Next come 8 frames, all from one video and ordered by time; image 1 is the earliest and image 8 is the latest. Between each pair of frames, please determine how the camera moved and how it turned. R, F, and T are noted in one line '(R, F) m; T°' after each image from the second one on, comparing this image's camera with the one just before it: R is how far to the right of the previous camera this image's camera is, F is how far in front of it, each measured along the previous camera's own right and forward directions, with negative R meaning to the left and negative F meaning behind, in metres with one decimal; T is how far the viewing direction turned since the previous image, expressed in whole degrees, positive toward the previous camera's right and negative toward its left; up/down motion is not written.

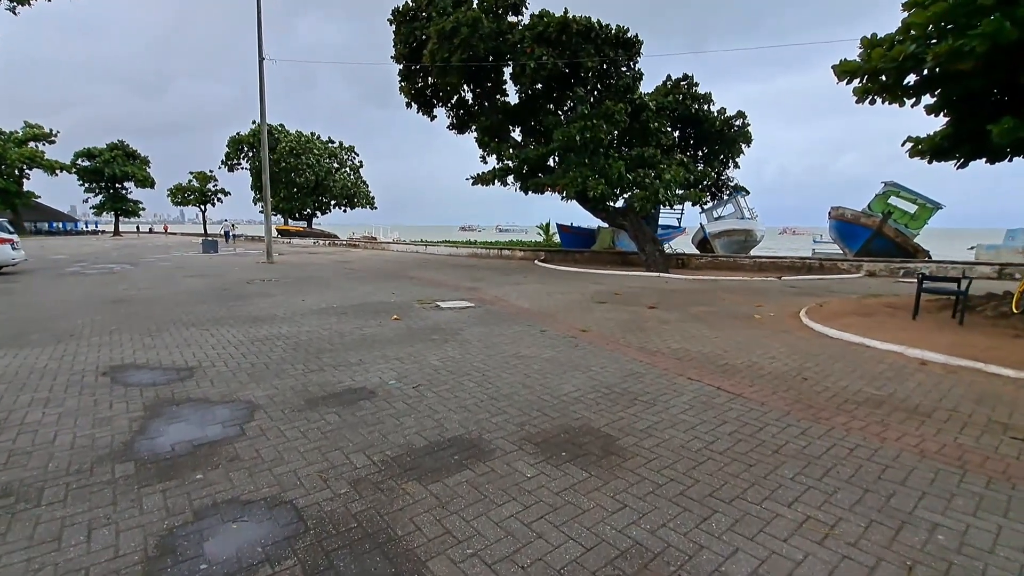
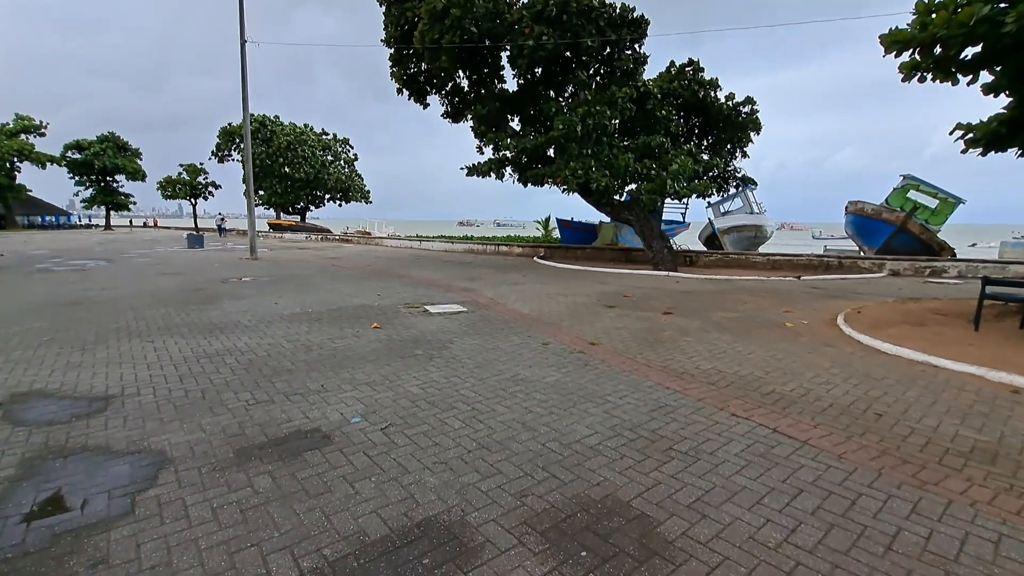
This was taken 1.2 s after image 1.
(0.0, +0.9) m; 0°
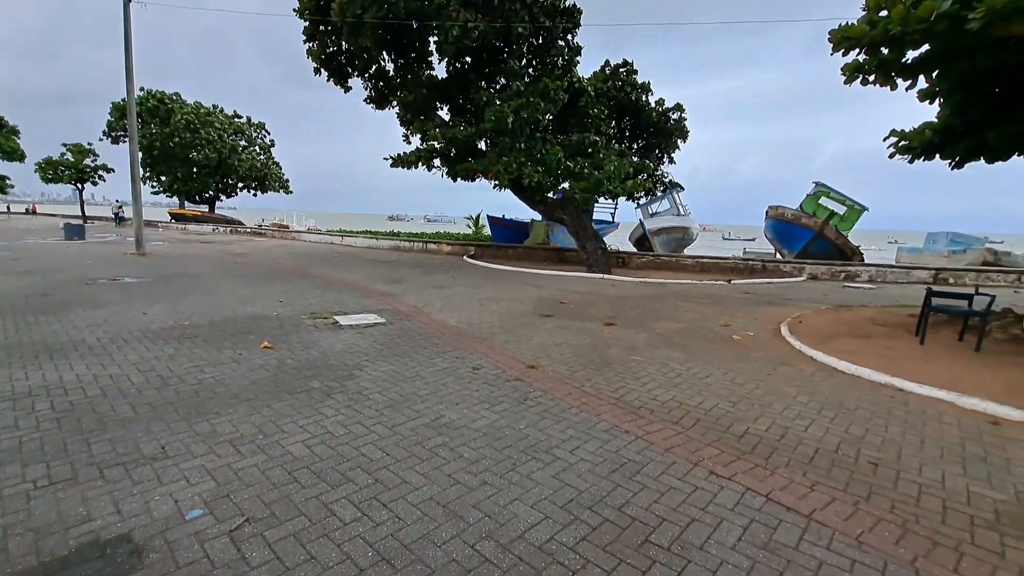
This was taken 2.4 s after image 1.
(+0.1, +0.9) m; +8°
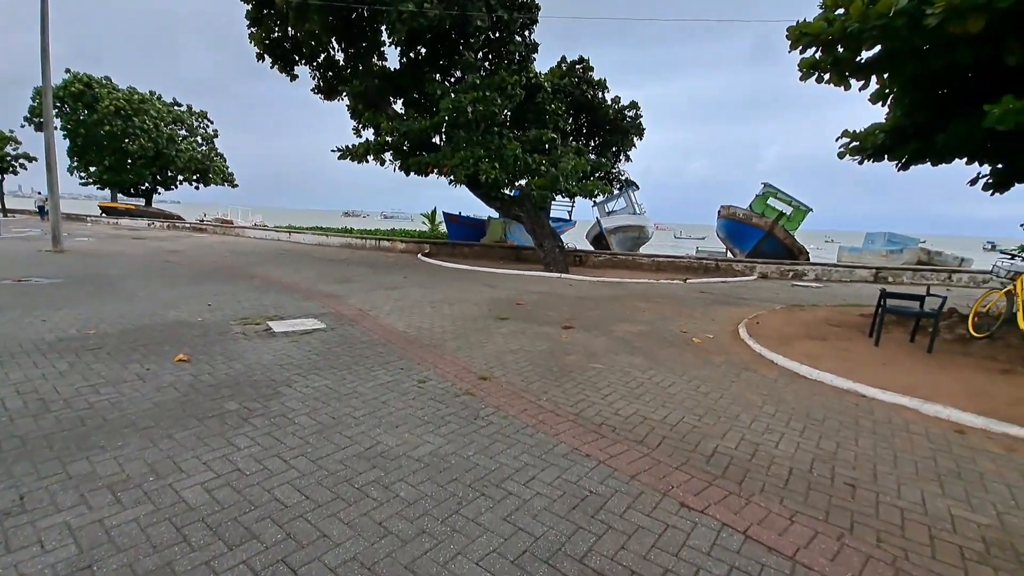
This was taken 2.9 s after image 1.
(+0.1, +0.4) m; +5°
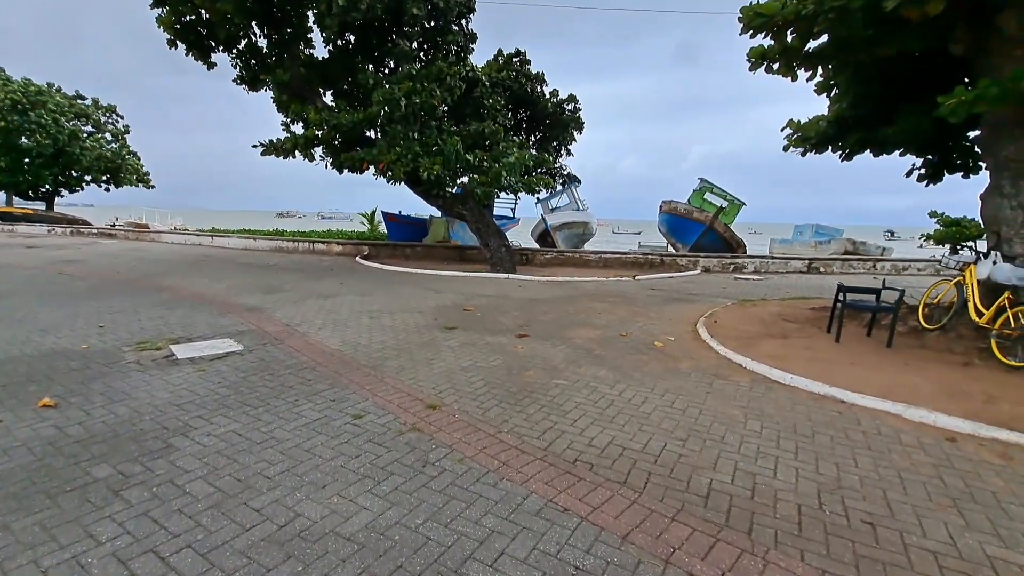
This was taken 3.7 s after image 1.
(0.0, +0.6) m; +6°
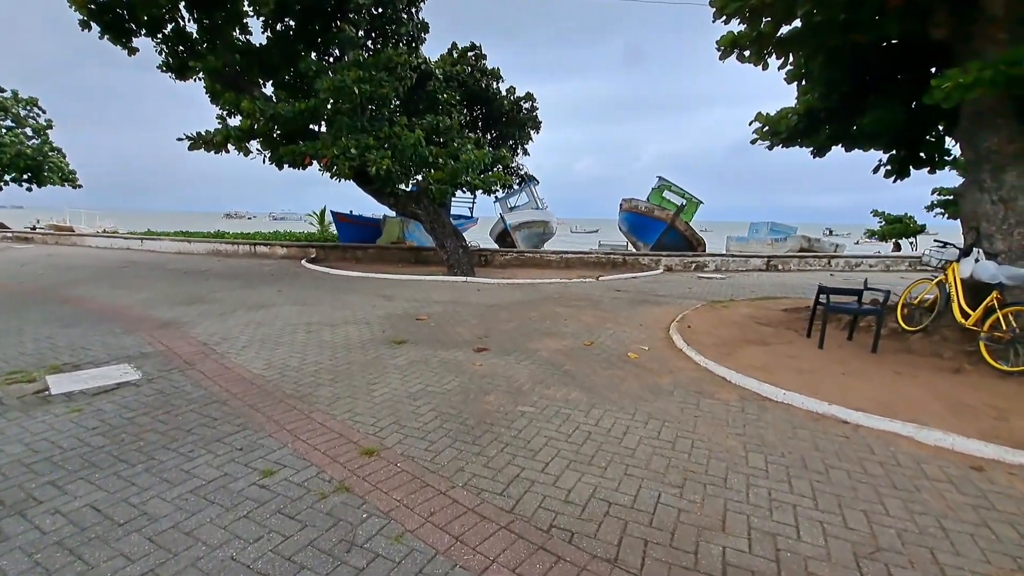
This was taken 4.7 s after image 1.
(0.0, +0.7) m; +5°
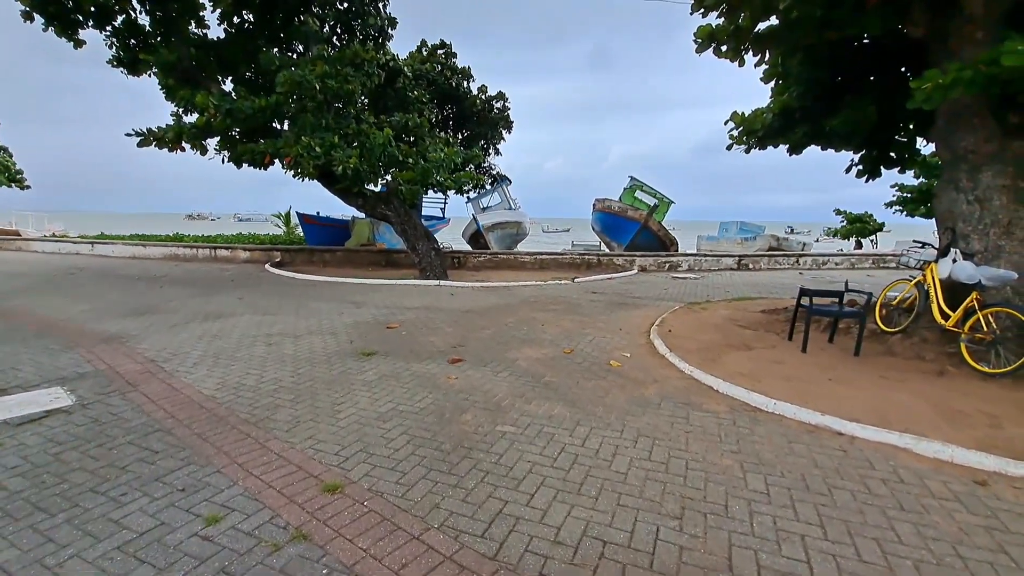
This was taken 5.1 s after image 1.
(0.0, +0.3) m; +3°
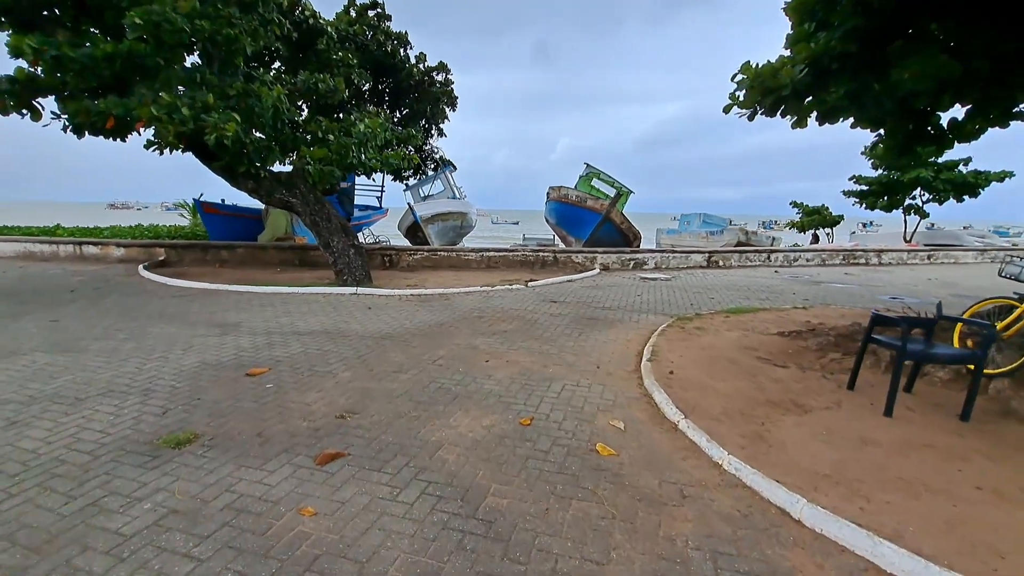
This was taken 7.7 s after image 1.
(+0.2, +2.1) m; +6°
